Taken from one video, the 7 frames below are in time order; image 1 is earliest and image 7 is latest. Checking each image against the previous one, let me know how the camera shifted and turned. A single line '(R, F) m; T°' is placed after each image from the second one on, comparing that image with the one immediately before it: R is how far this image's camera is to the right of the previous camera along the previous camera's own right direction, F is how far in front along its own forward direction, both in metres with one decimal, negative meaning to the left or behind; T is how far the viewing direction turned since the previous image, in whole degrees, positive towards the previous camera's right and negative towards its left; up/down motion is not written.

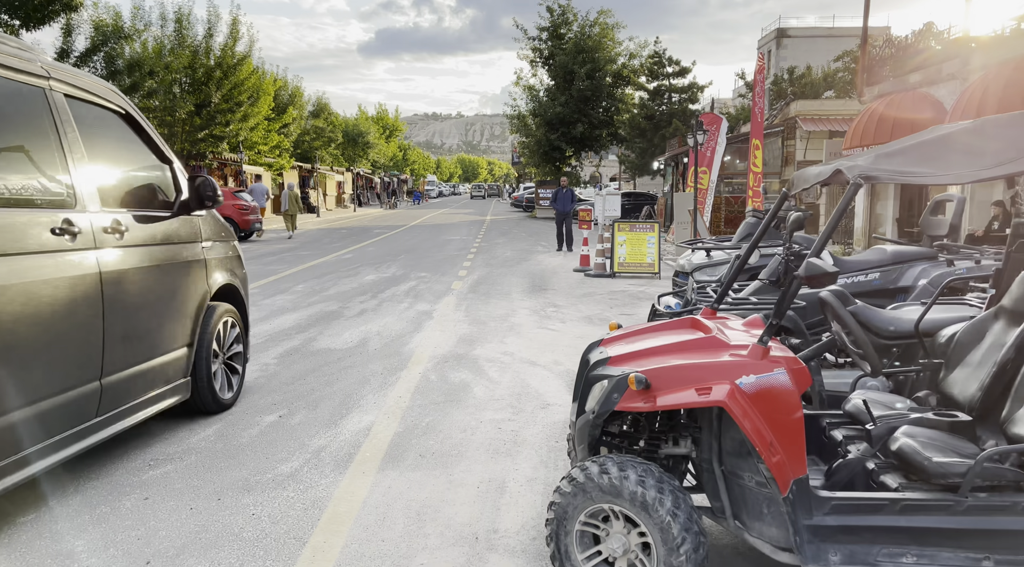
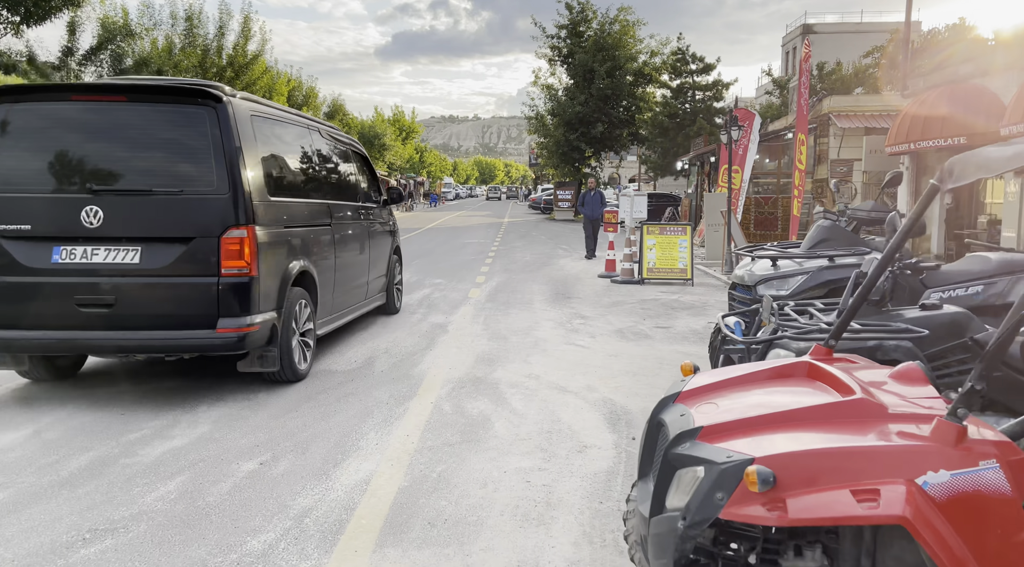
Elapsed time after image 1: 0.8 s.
(-0.1, +0.9) m; -1°
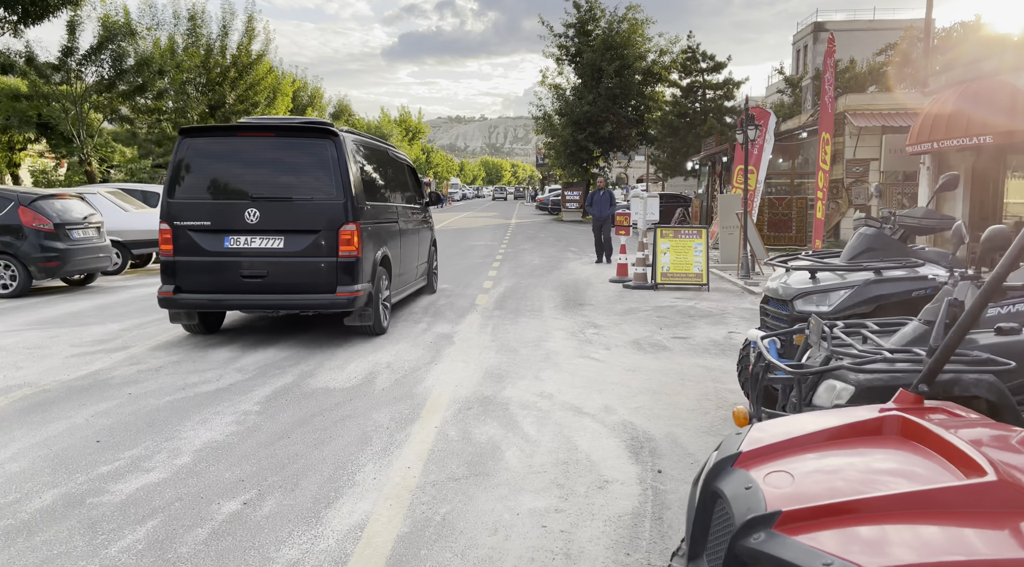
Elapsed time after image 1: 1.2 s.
(0.0, +0.4) m; -1°
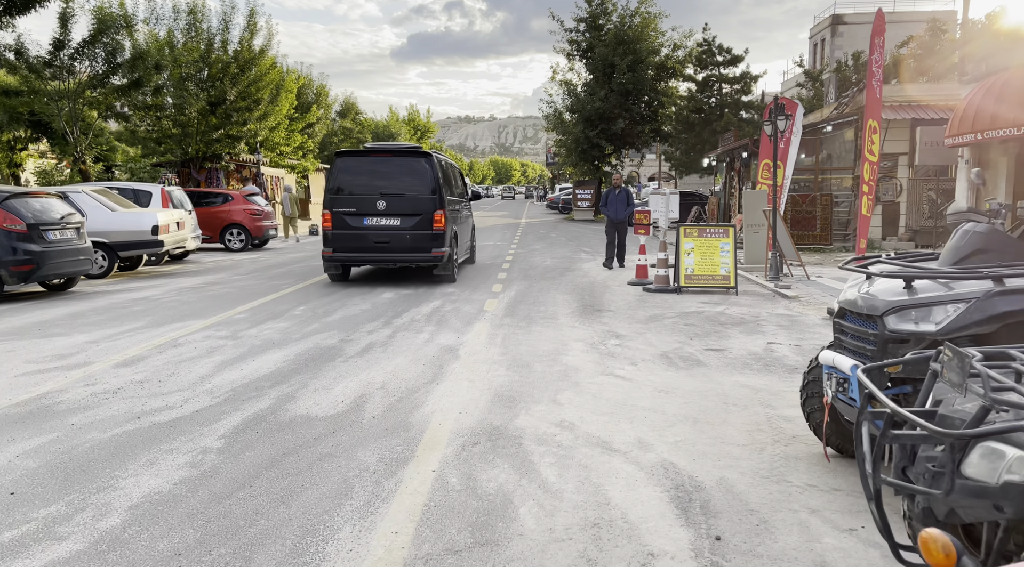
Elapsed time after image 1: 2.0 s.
(0.0, +0.9) m; -1°
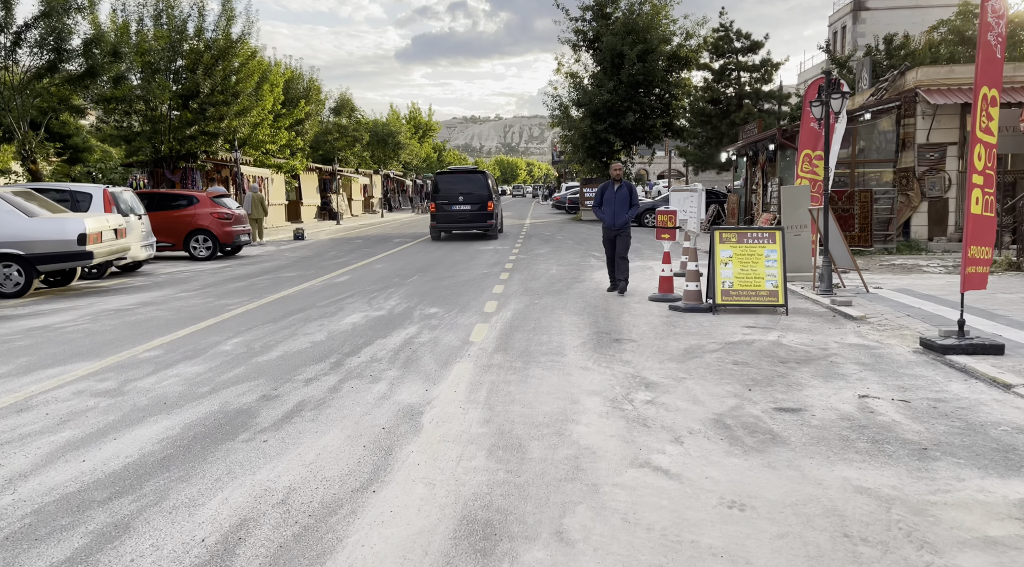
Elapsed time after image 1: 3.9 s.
(+0.1, +2.2) m; -1°
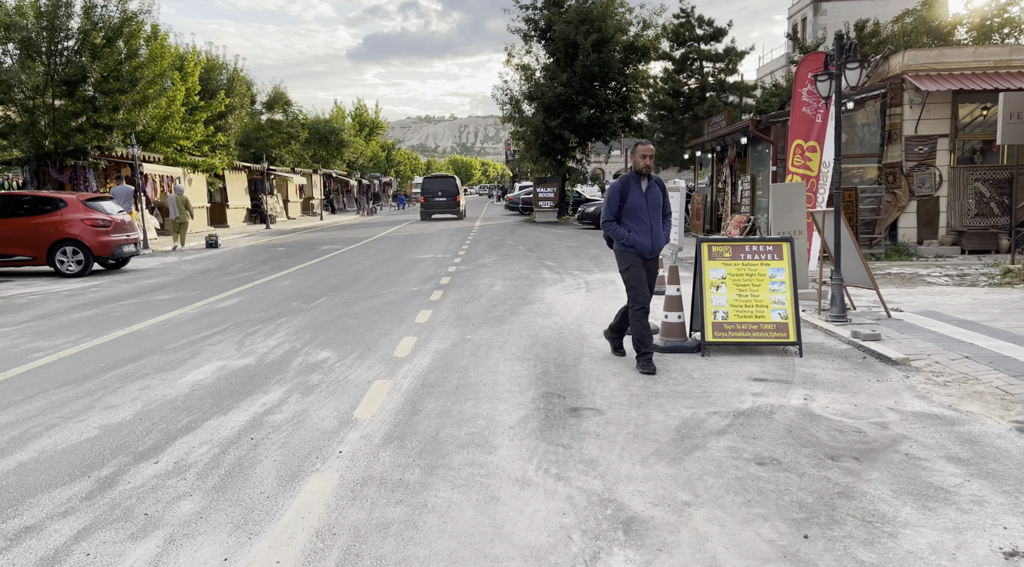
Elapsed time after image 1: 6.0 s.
(+0.4, +2.6) m; +3°
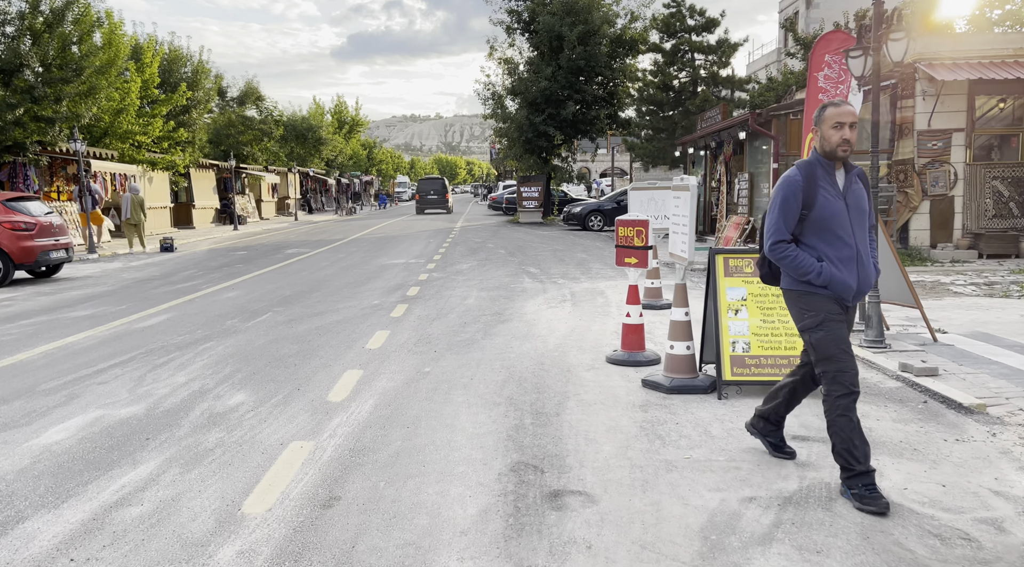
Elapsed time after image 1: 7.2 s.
(+0.2, +1.5) m; +1°
